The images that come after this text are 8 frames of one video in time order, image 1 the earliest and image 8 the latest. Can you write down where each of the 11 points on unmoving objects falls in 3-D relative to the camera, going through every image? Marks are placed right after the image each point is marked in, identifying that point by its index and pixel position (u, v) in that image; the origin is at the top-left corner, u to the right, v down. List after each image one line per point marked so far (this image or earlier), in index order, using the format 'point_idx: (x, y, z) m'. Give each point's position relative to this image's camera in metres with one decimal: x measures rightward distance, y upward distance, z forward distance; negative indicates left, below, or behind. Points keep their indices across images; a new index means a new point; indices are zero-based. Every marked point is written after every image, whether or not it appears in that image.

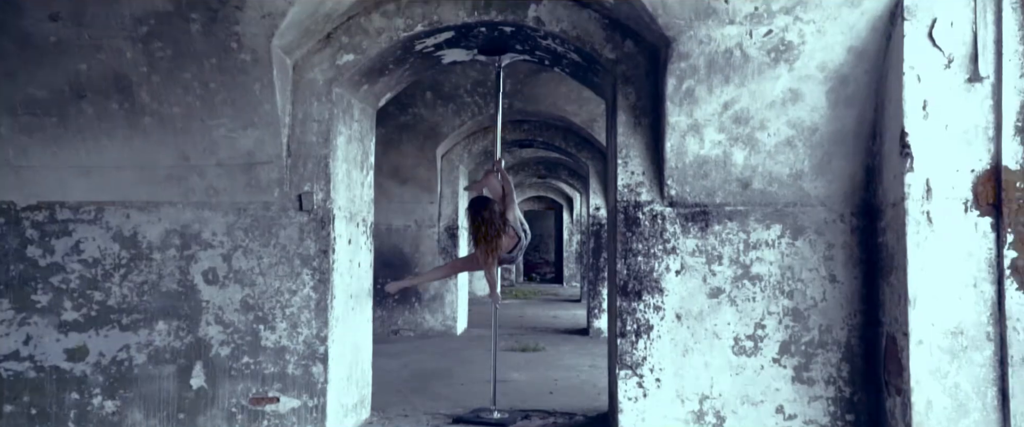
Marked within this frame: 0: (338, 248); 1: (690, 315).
0: (-0.9, -0.2, +3.4) m
1: (+0.9, -0.5, +3.2) m
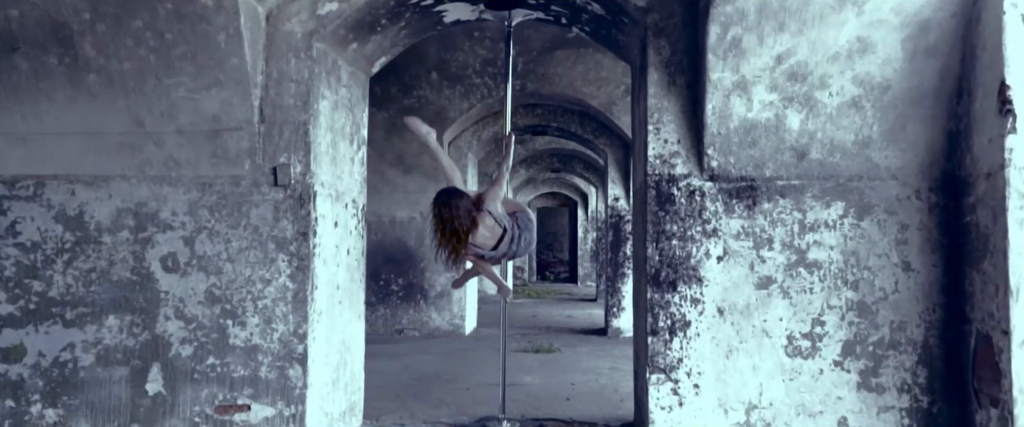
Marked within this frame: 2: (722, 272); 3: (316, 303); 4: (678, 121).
0: (-0.9, -0.1, +2.9) m
1: (+0.9, -0.4, +2.7) m
2: (+0.9, -0.2, +2.7) m
3: (-0.9, -0.4, +2.8) m
4: (+0.7, +0.4, +2.8) m
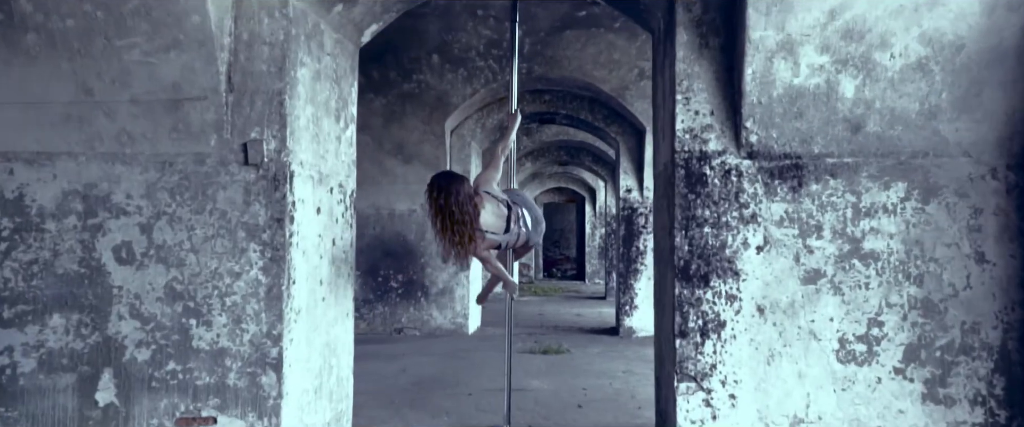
0: (-0.8, 0.0, +2.5) m
1: (+1.0, -0.3, +2.4) m
2: (+0.9, -0.2, +2.4) m
3: (-0.8, -0.3, +2.4) m
4: (+0.7, +0.5, +2.4) m
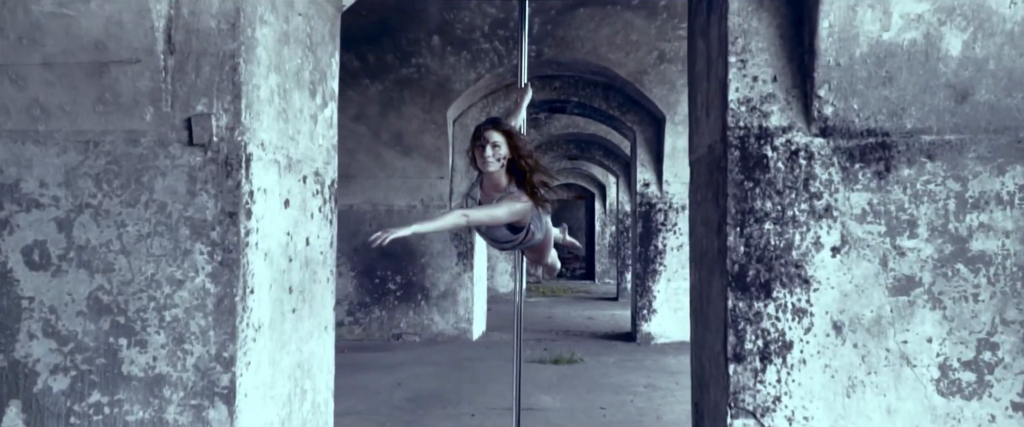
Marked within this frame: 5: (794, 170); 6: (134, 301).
0: (-0.8, 0.0, +2.0) m
1: (+1.0, -0.3, +1.9) m
2: (+1.0, -0.2, +1.9) m
3: (-0.8, -0.3, +2.0) m
4: (+0.8, +0.5, +1.9) m
5: (+0.8, +0.1, +1.9) m
6: (-1.1, -0.3, +1.9) m
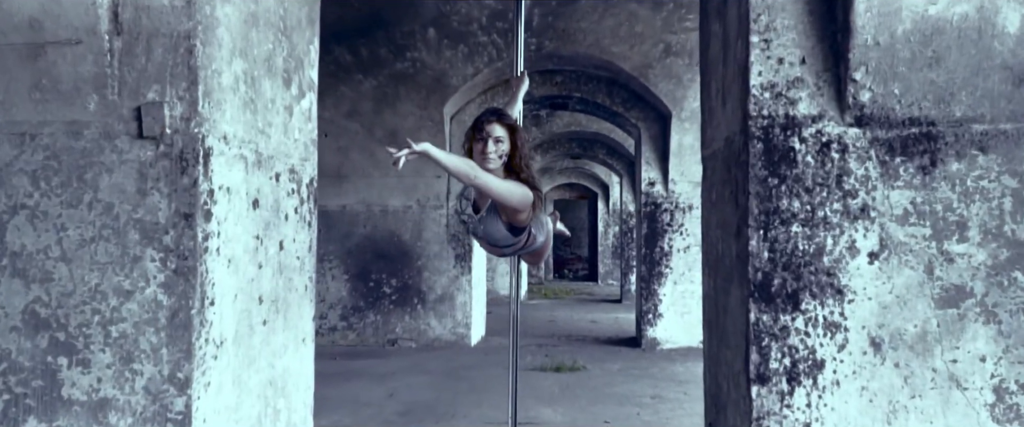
0: (-0.8, 0.0, +1.8) m
1: (+1.0, -0.3, +1.6) m
2: (+0.9, -0.2, +1.6) m
3: (-0.8, -0.3, +1.7) m
4: (+0.8, +0.5, +1.7) m
5: (+0.8, +0.1, +1.7) m
6: (-1.1, -0.3, +1.7) m
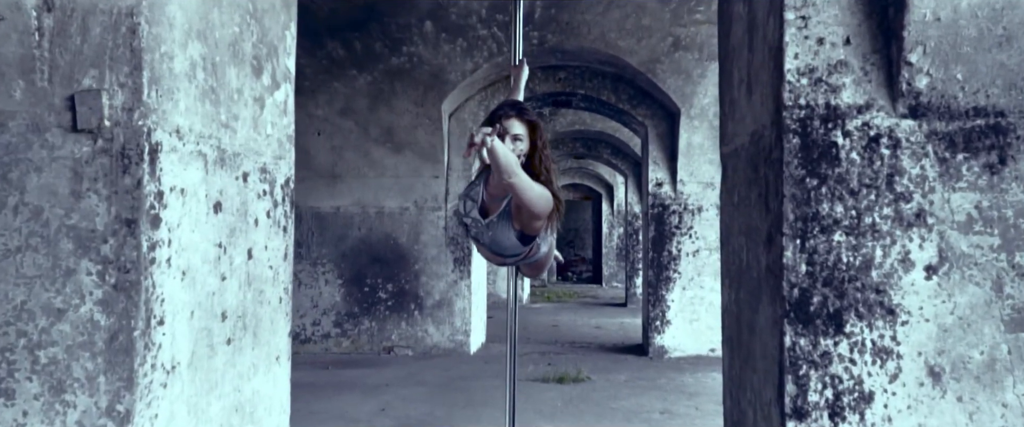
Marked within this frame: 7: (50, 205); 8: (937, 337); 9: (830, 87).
0: (-0.8, 0.0, +1.6) m
1: (+1.0, -0.3, +1.4) m
2: (+0.9, -0.2, +1.4) m
3: (-0.8, -0.3, +1.5) m
4: (+0.7, +0.5, +1.4) m
5: (+0.8, +0.1, +1.4) m
6: (-1.1, -0.3, +1.4) m
7: (-1.0, 0.0, +1.5) m
8: (+0.9, -0.3, +1.4) m
9: (+0.7, +0.3, +1.4) m
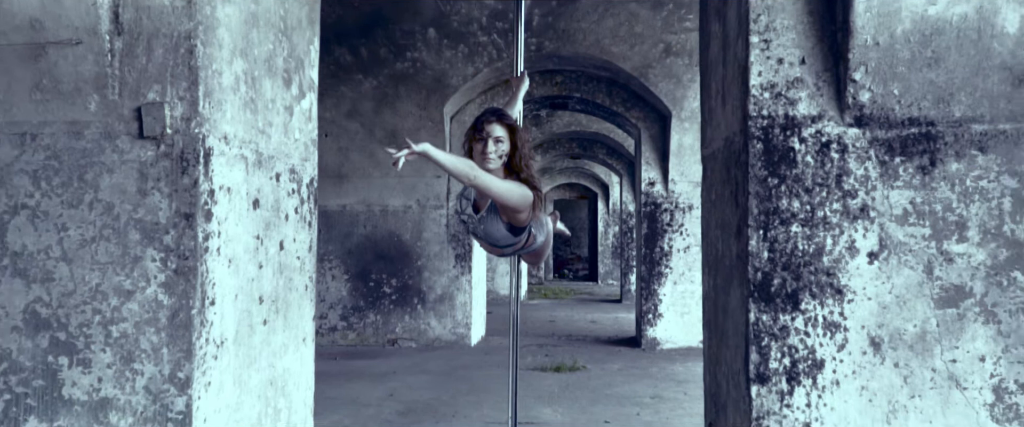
0: (-0.8, 0.0, +1.8) m
1: (+1.0, -0.3, +1.6) m
2: (+0.9, -0.2, +1.6) m
3: (-0.8, -0.3, +1.7) m
4: (+0.8, +0.5, +1.7) m
5: (+0.8, +0.1, +1.7) m
6: (-1.1, -0.3, +1.7) m
7: (-1.0, 0.0, +1.7) m
8: (+0.9, -0.3, +1.6) m
9: (+0.7, +0.3, +1.7) m
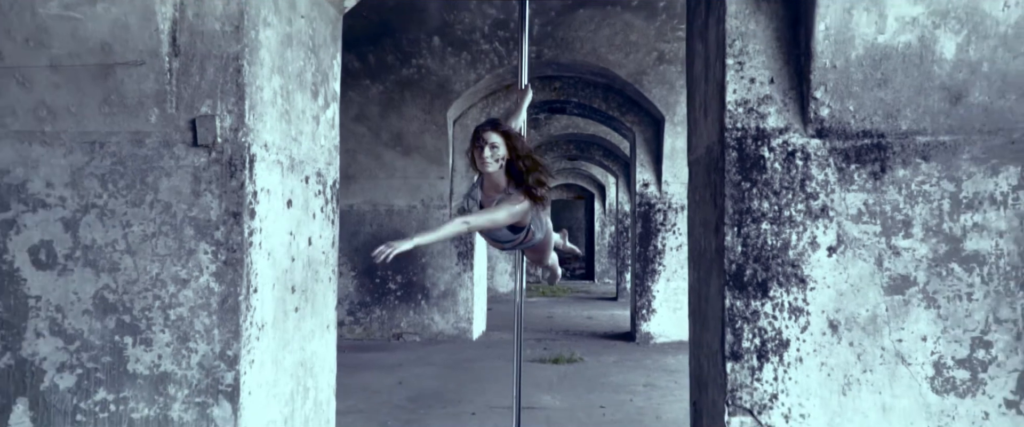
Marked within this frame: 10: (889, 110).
0: (-0.8, 0.0, +2.1) m
1: (+1.0, -0.3, +1.9) m
2: (+1.0, -0.2, +1.9) m
3: (-0.8, -0.3, +2.0) m
4: (+0.8, +0.5, +1.9) m
5: (+0.8, +0.1, +1.9) m
6: (-1.1, -0.3, +1.9) m
7: (-1.0, 0.0, +1.9) m
8: (+1.0, -0.3, +1.9) m
9: (+0.7, +0.3, +1.9) m
10: (+1.1, +0.3, +1.9) m
